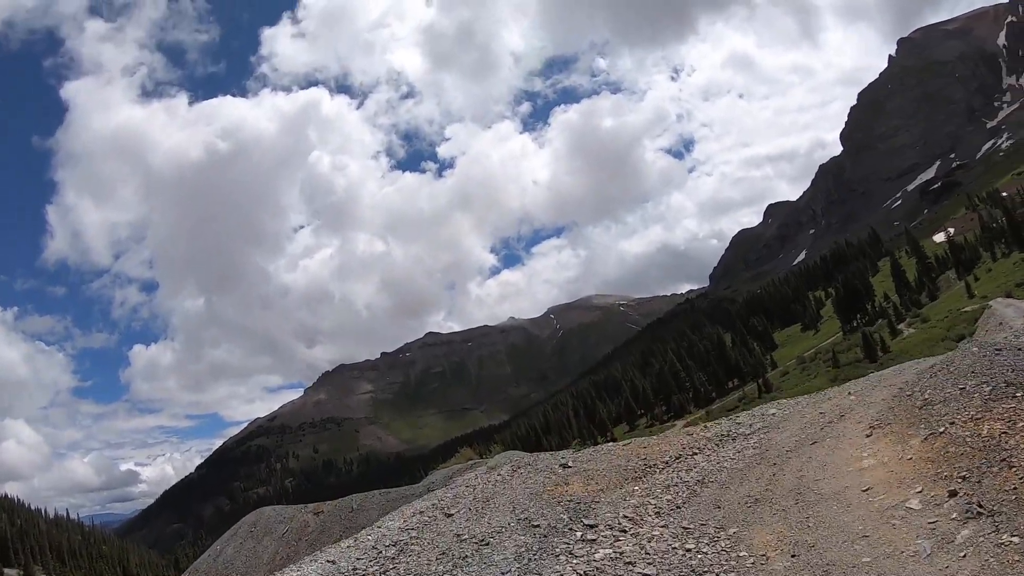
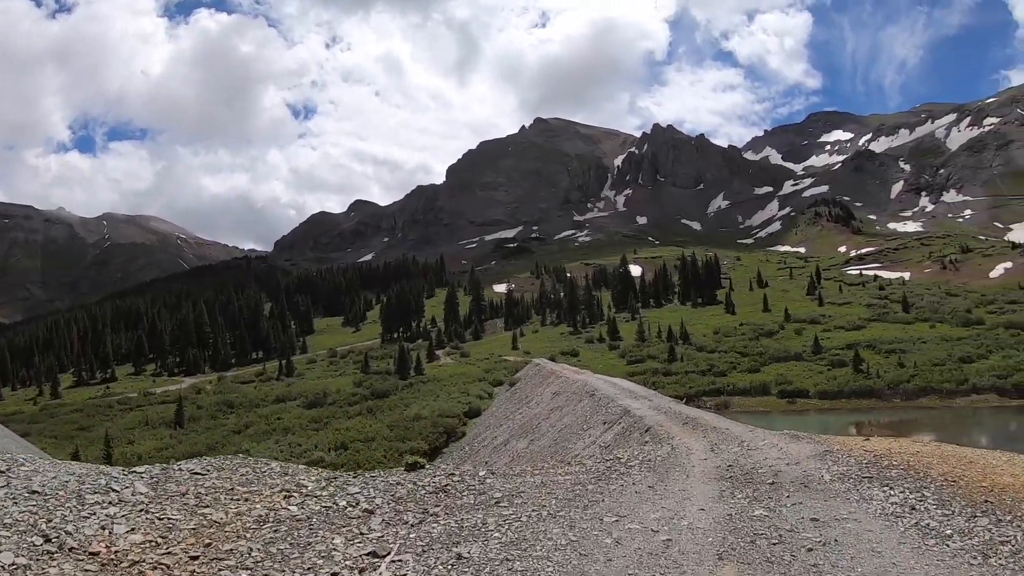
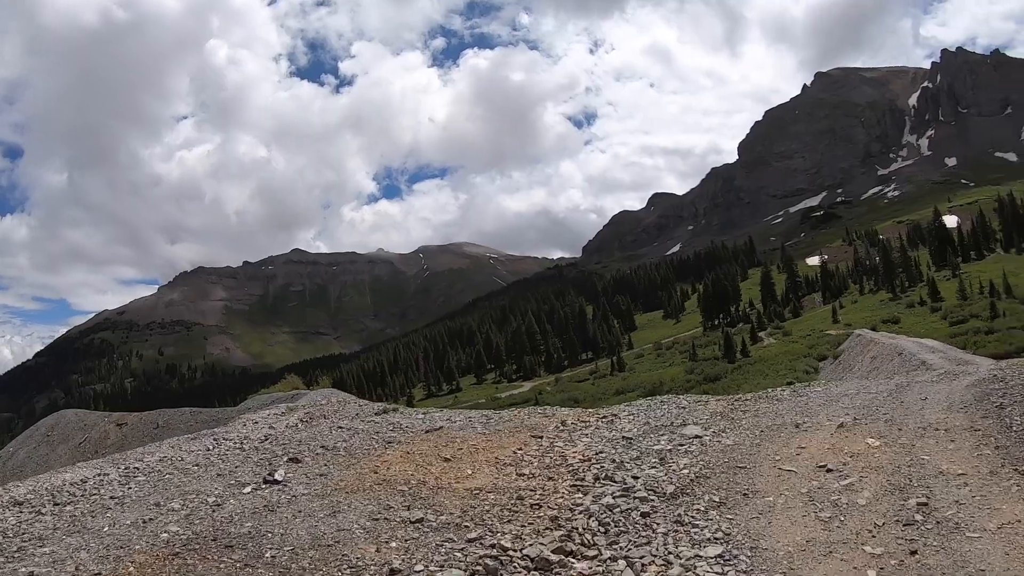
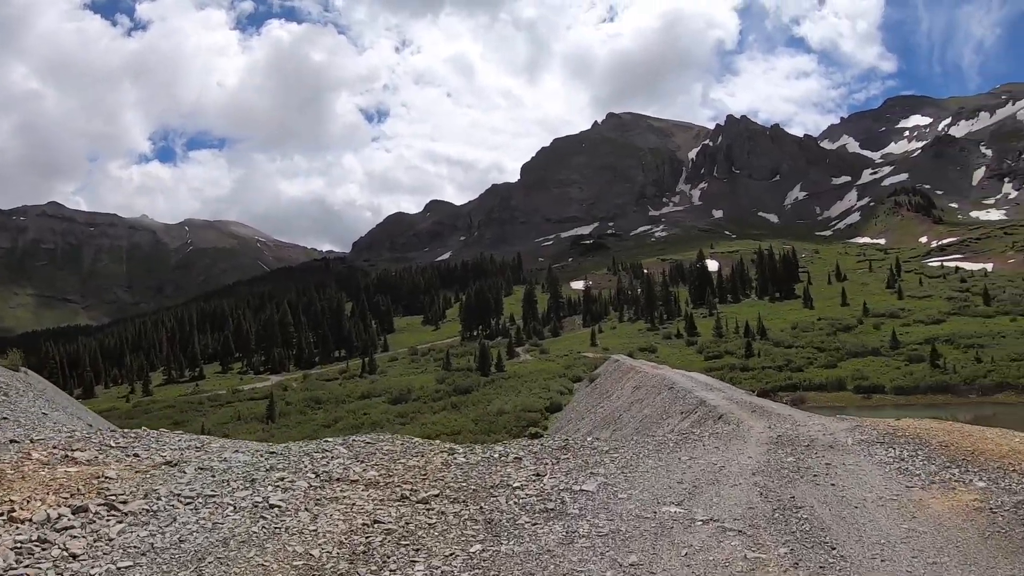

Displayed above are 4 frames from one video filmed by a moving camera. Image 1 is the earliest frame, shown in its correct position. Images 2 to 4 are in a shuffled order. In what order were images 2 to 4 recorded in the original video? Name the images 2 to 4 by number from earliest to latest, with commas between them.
3, 4, 2
